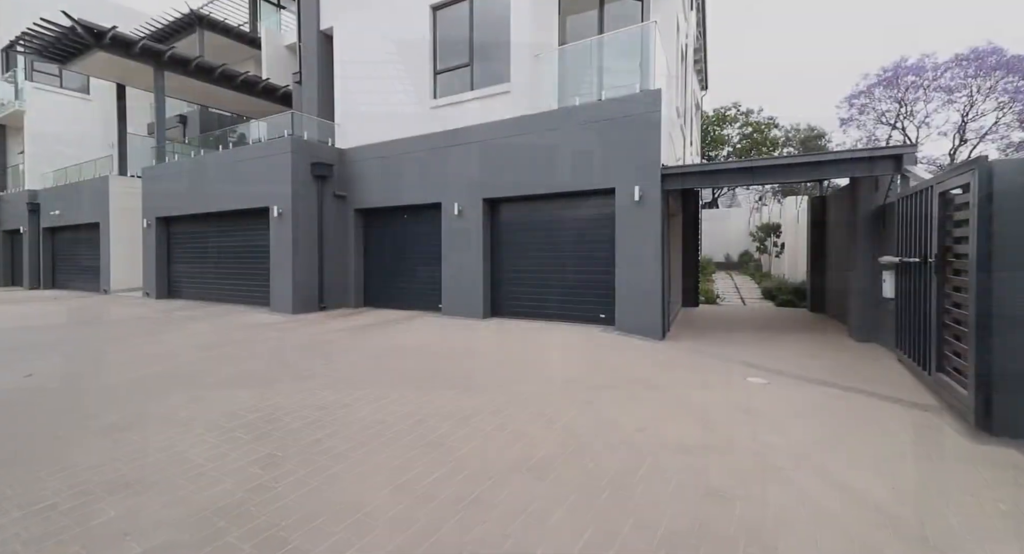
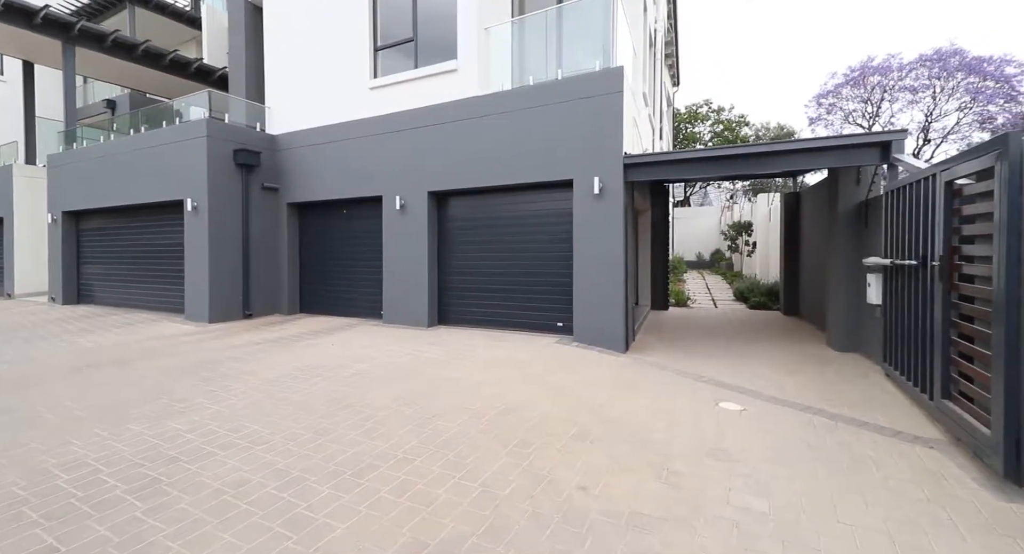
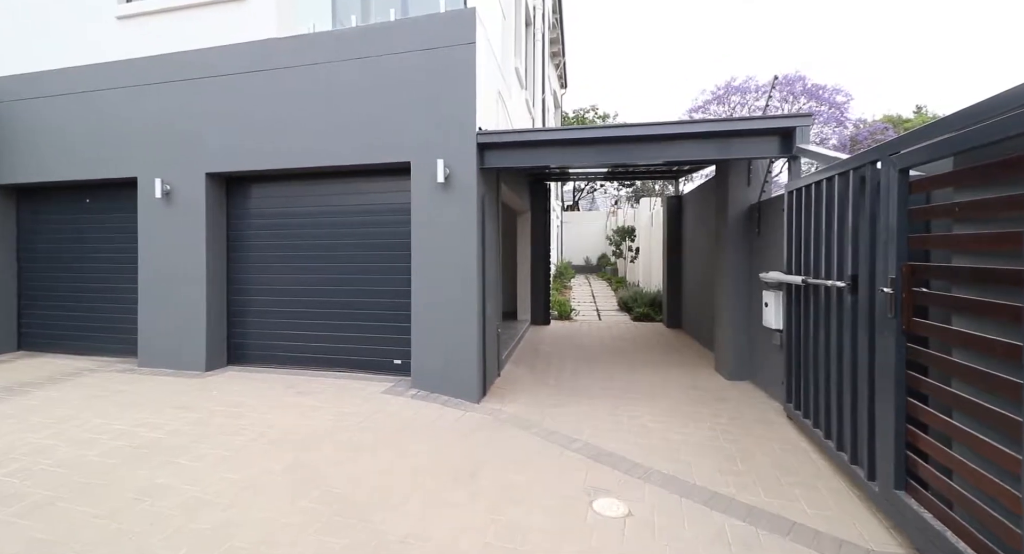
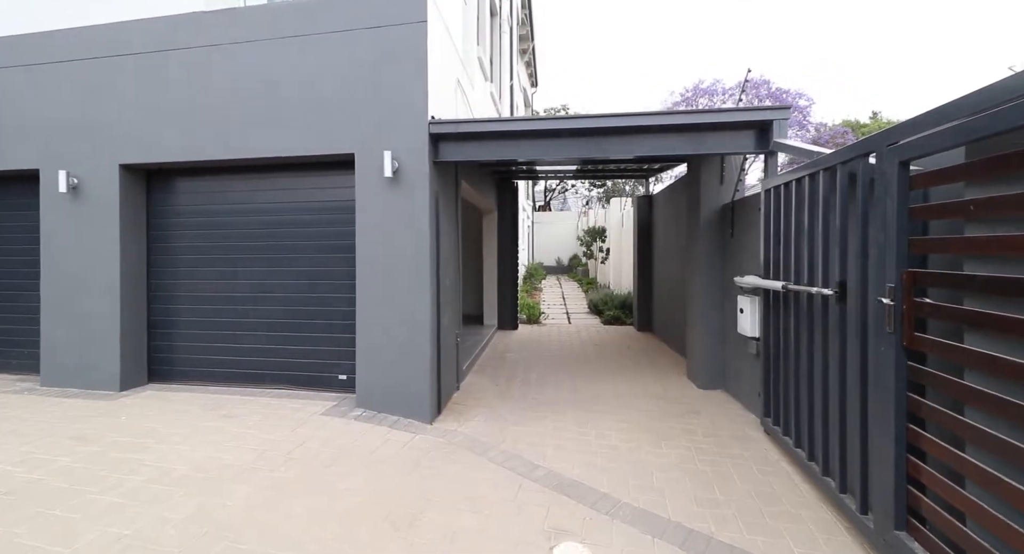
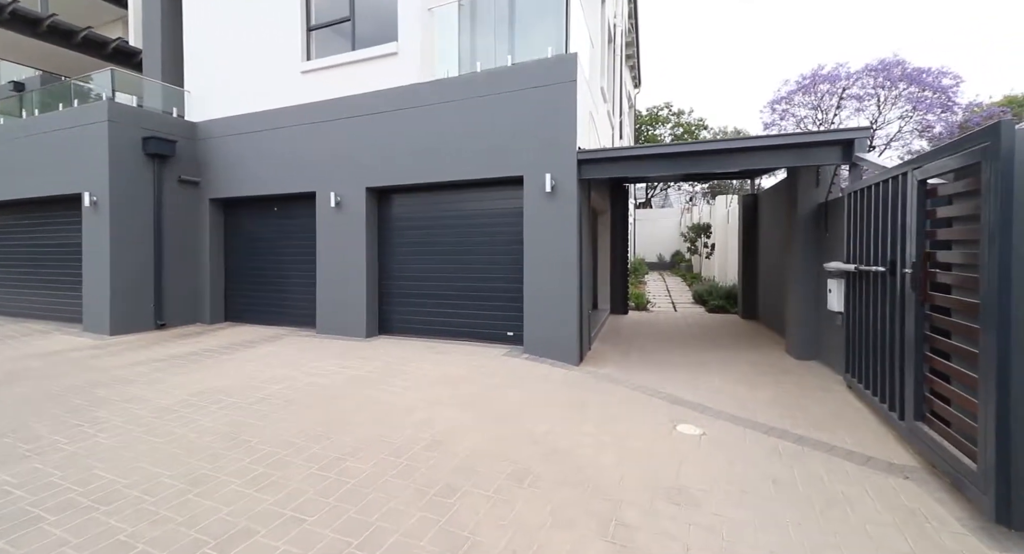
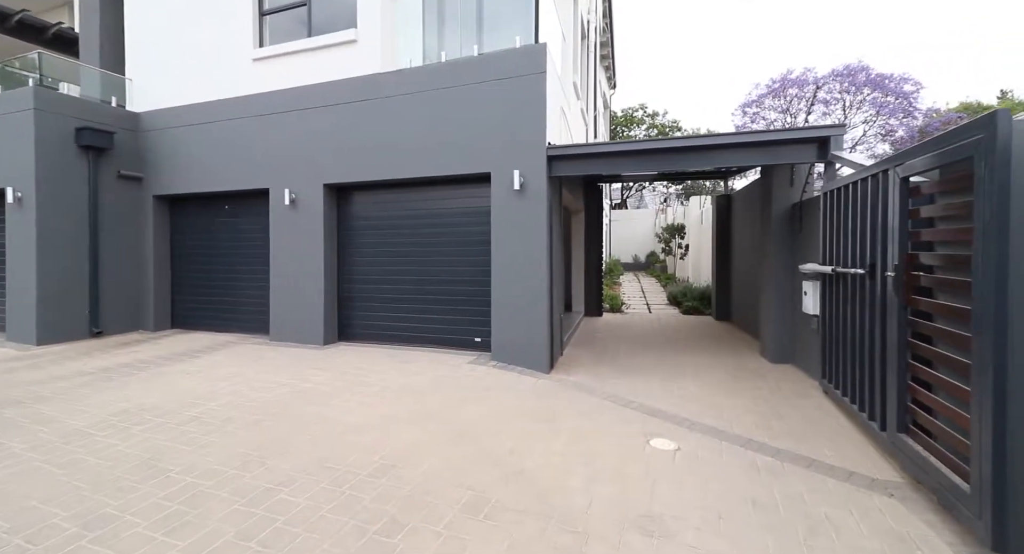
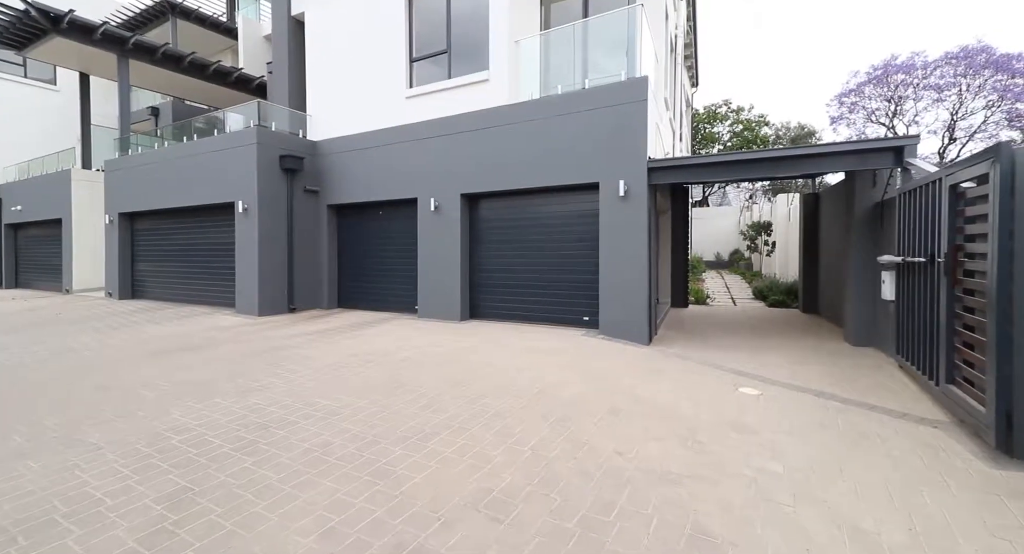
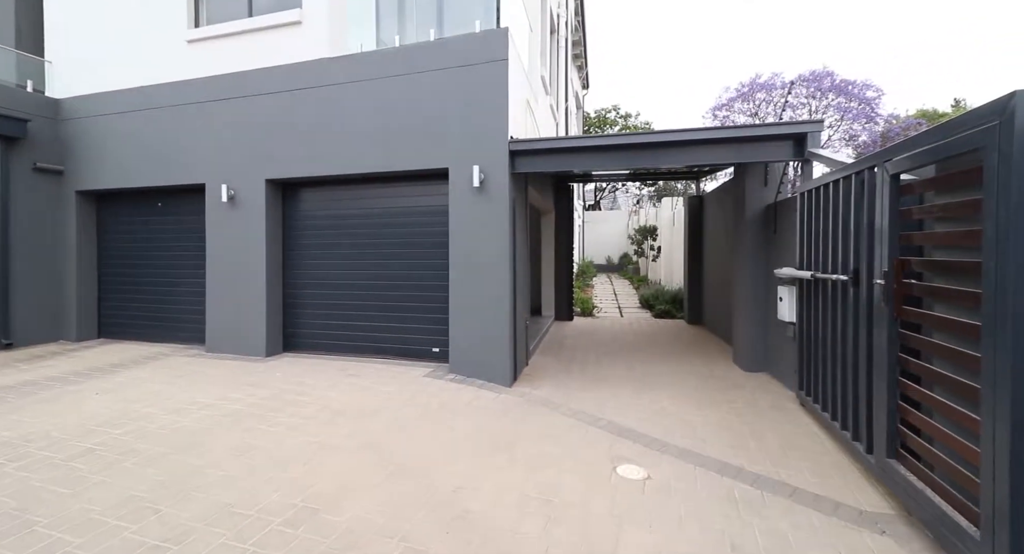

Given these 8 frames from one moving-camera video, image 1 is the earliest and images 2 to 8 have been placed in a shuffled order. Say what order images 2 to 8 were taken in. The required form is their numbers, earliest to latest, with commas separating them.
7, 2, 5, 6, 8, 3, 4
